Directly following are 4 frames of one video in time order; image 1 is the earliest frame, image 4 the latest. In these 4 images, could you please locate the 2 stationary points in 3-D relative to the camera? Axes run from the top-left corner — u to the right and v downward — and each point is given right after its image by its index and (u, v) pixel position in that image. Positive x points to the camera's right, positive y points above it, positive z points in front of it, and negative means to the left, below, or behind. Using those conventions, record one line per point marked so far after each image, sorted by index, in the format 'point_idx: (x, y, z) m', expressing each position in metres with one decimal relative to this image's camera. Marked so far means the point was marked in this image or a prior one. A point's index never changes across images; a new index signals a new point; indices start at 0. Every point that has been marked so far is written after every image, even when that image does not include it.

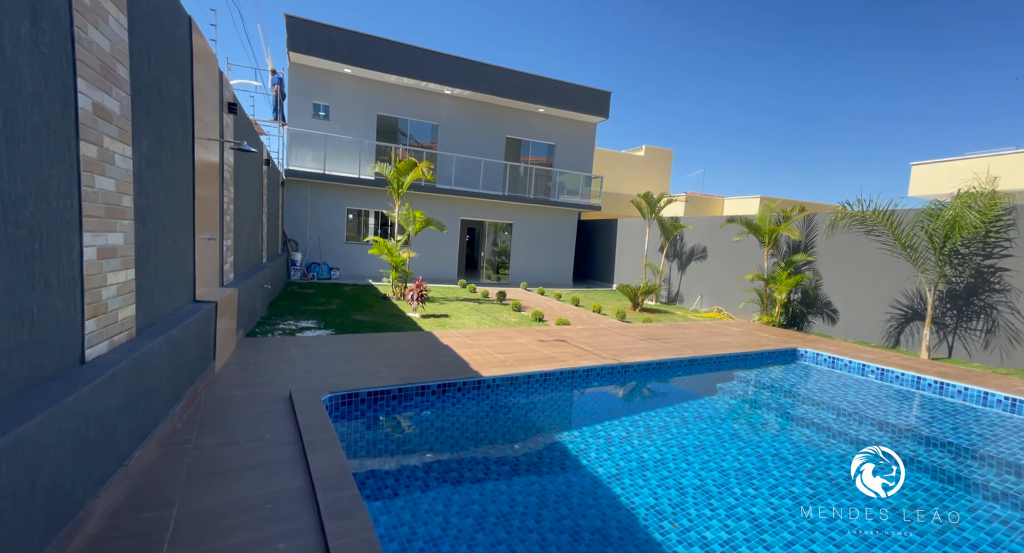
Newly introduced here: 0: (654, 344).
0: (+2.2, -1.0, +6.8) m
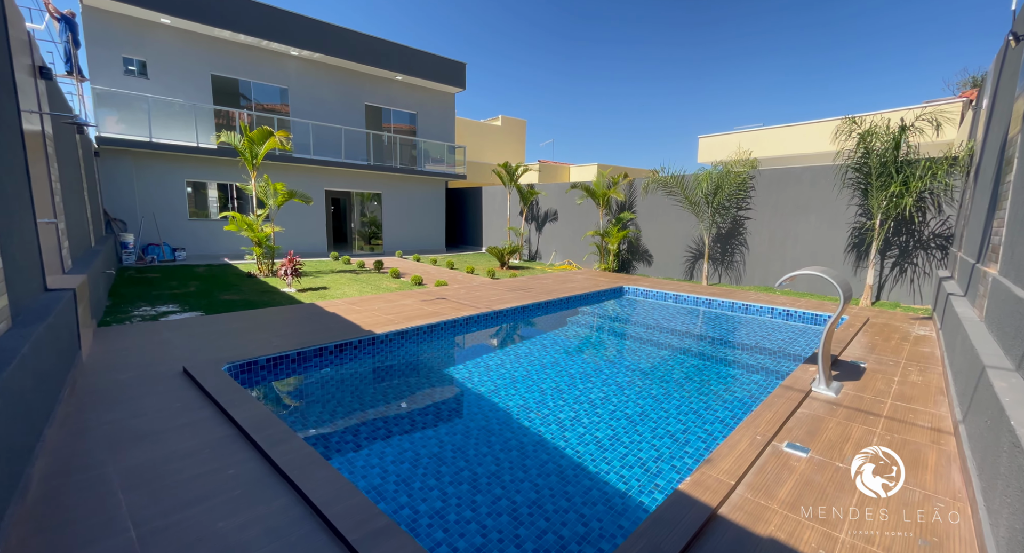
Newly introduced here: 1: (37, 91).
0: (+0.1, -0.3, +8.0) m
1: (-4.9, +1.9, +4.5) m
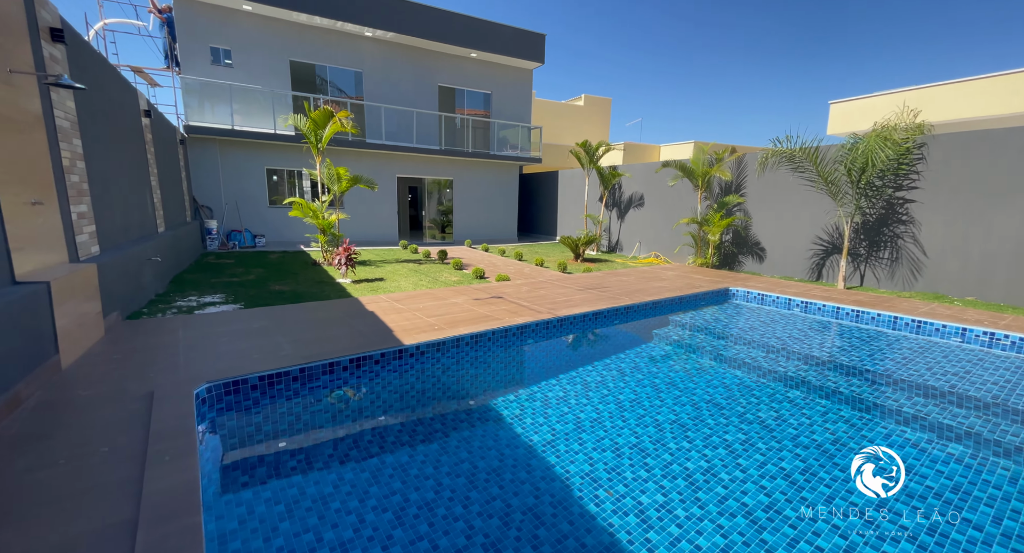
0: (+1.2, -0.3, +6.7) m
1: (-4.3, +2.0, +4.1) m
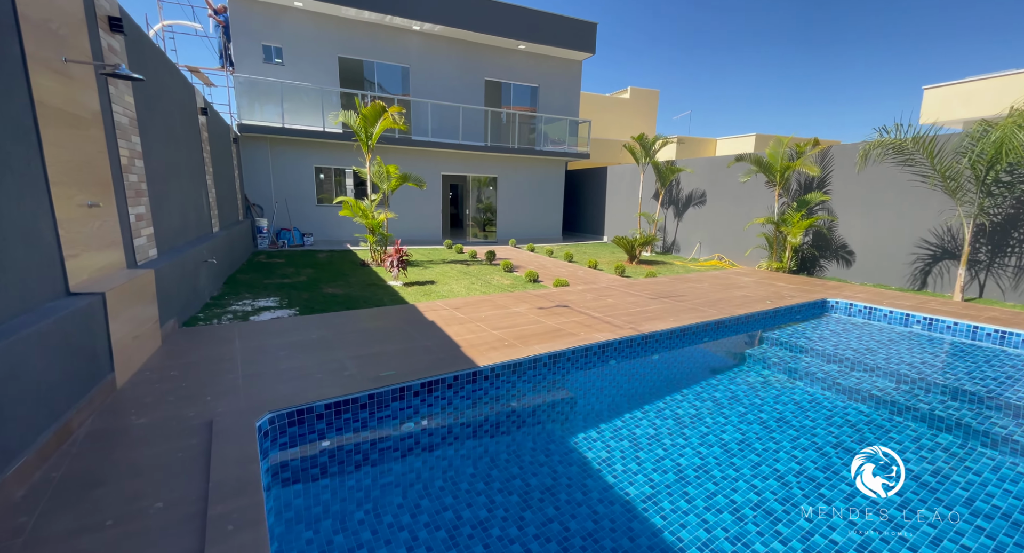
0: (+2.1, -0.4, +6.0) m
1: (-3.5, +2.0, +3.8) m
